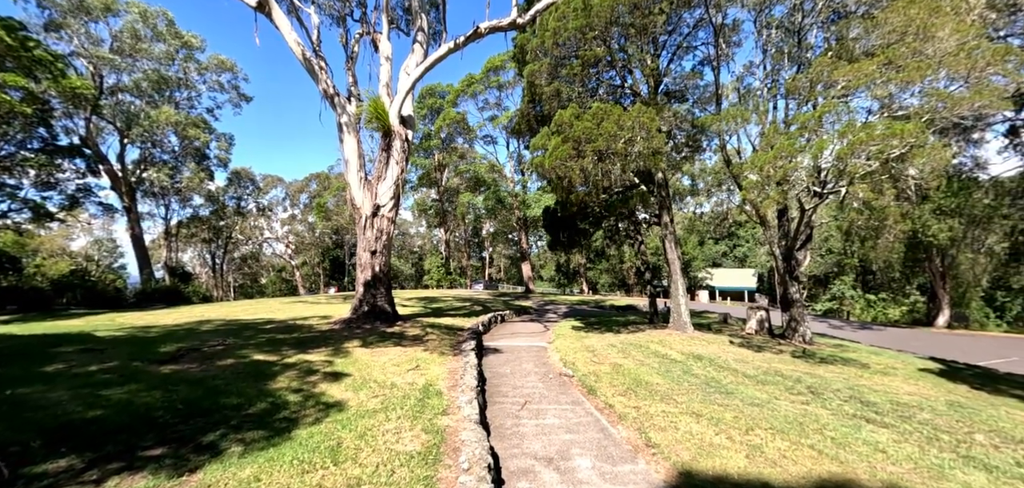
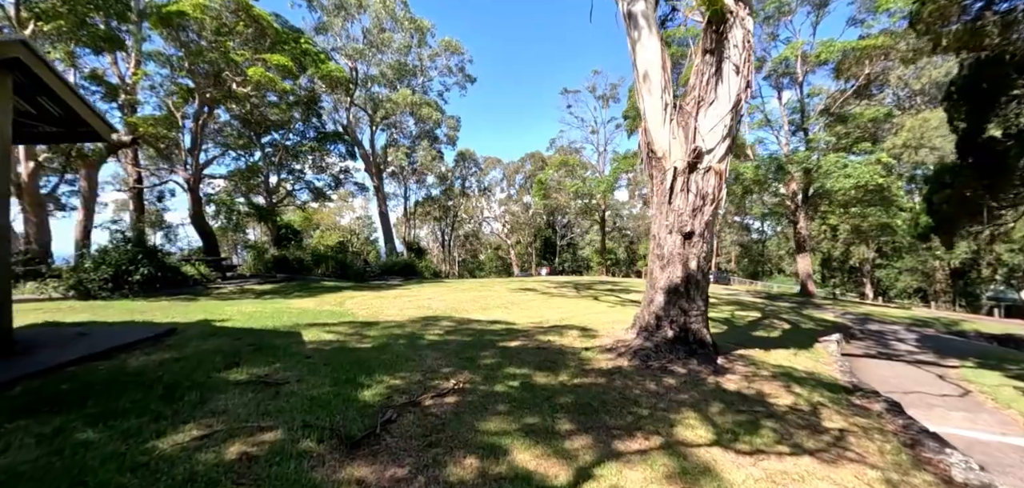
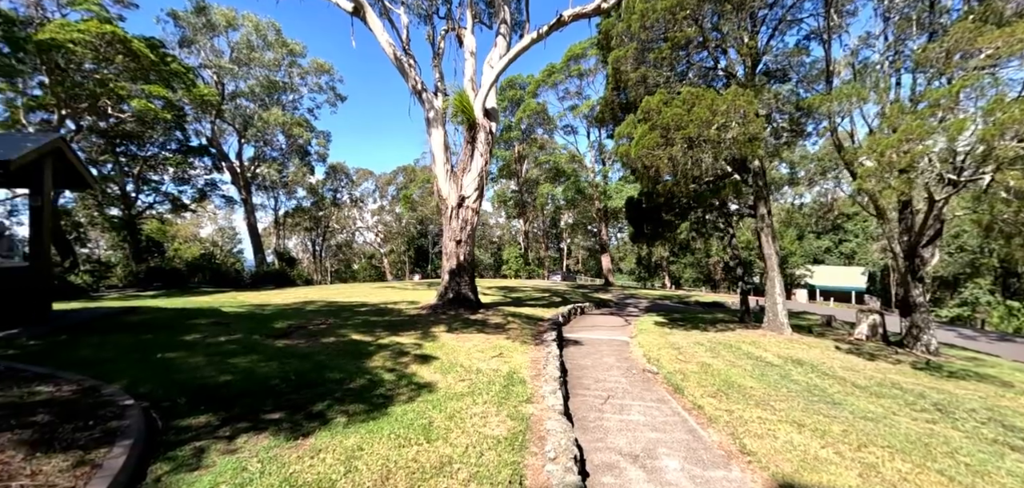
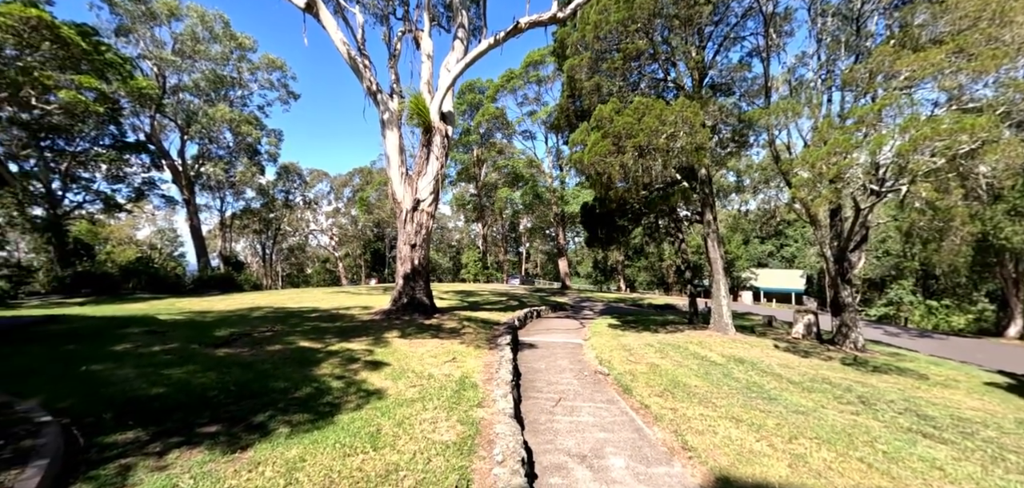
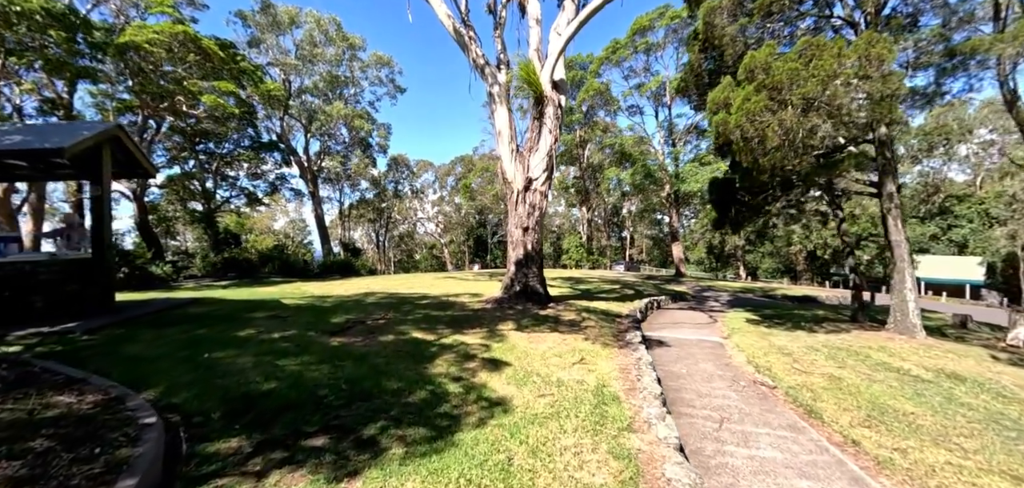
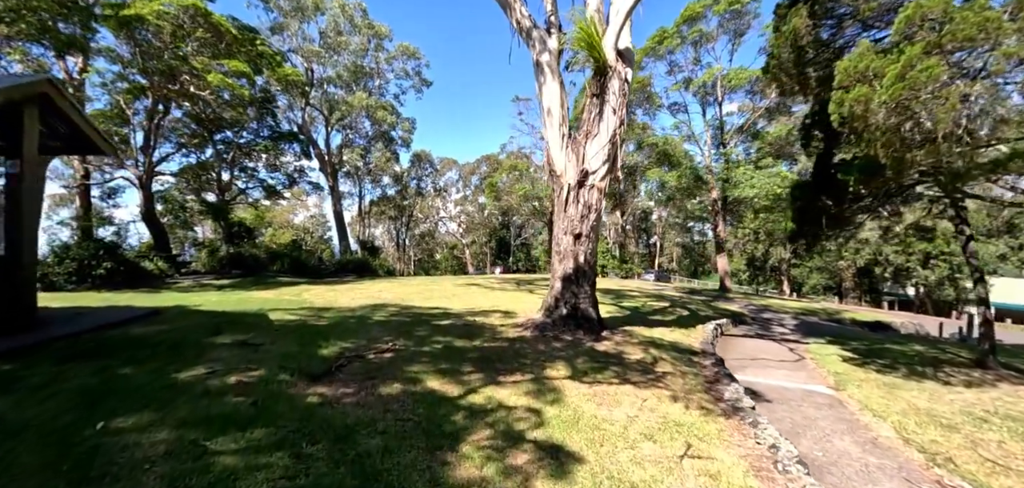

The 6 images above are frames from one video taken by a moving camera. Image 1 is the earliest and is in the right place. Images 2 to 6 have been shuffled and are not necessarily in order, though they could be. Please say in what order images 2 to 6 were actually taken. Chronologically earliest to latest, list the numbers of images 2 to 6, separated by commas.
4, 3, 5, 6, 2
